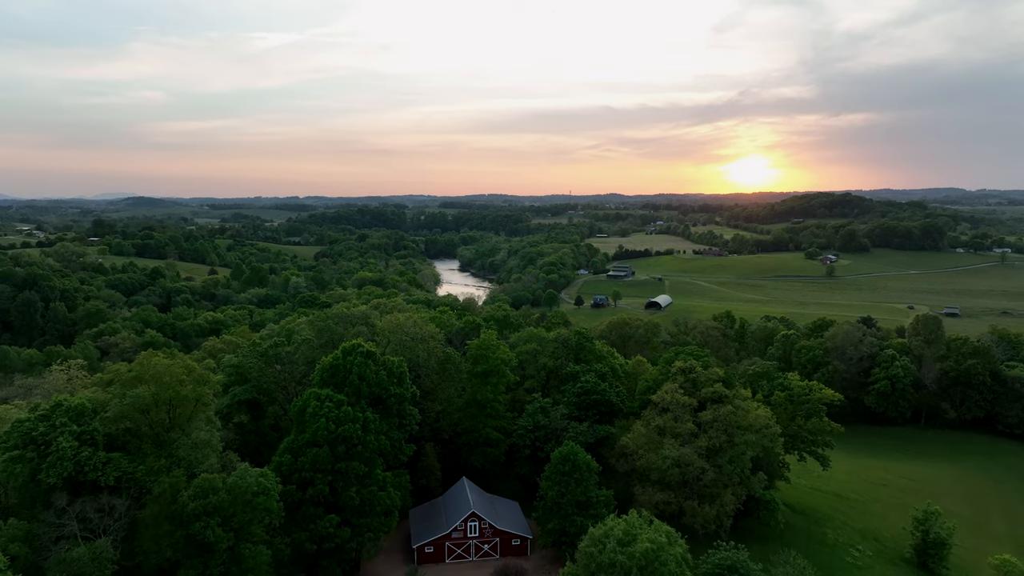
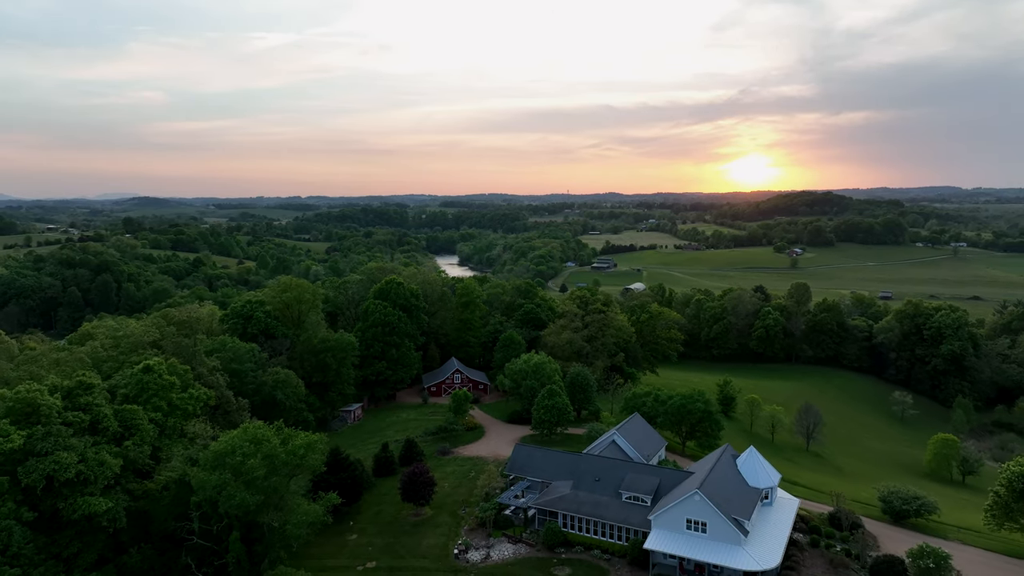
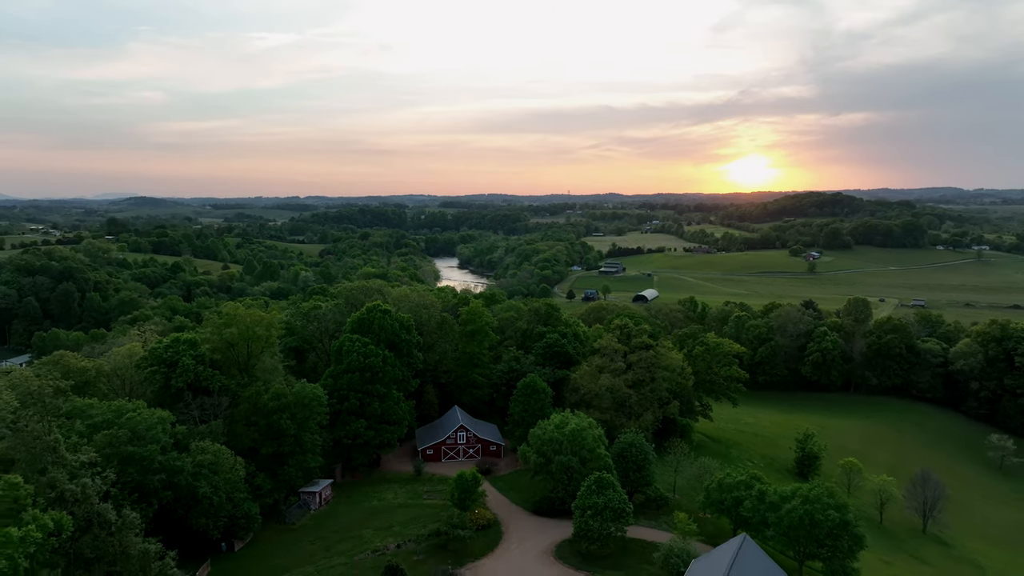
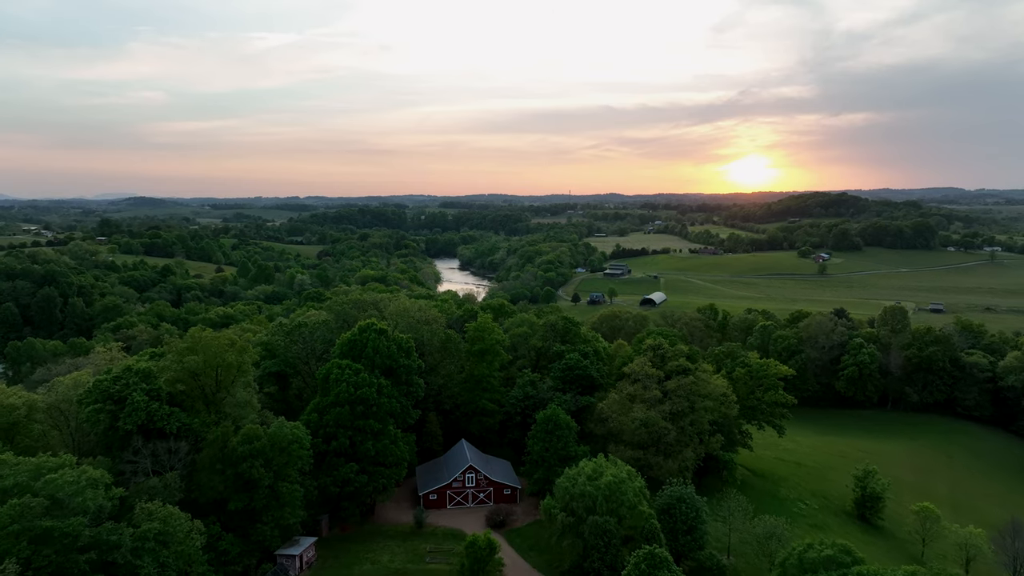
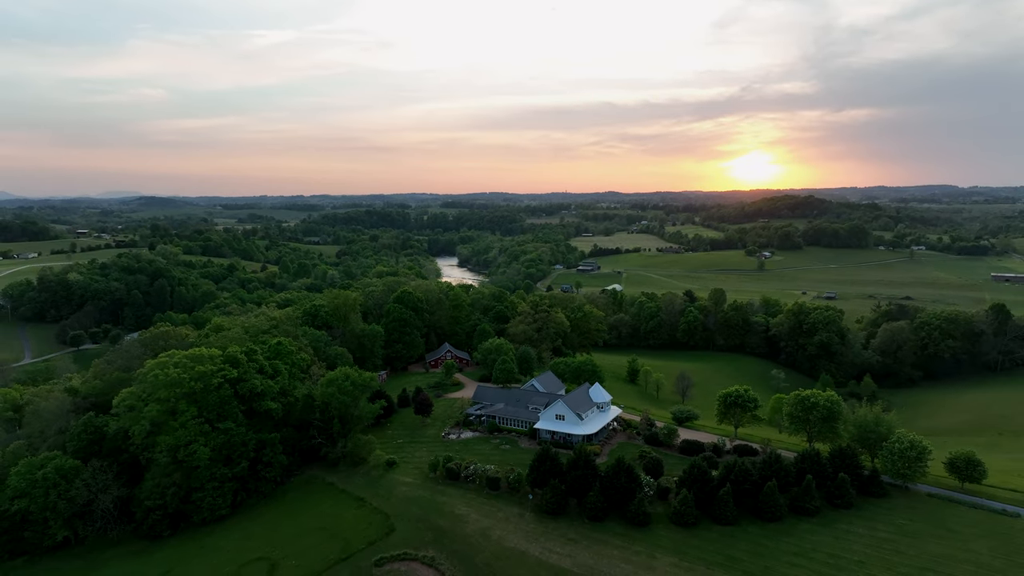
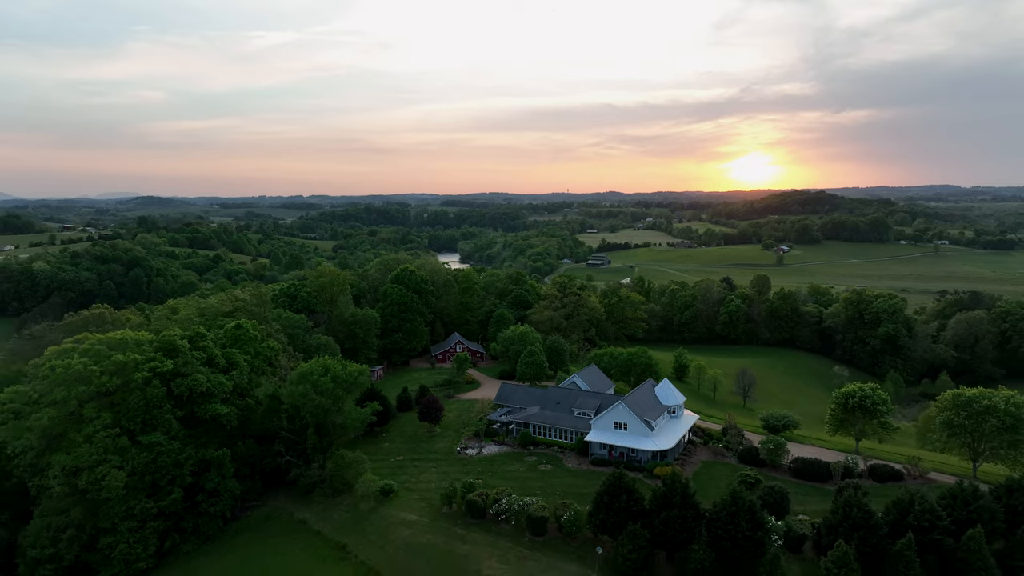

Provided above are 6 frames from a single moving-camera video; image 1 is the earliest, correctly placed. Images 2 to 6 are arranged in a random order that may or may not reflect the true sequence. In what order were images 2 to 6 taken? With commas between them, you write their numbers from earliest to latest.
4, 3, 2, 6, 5
